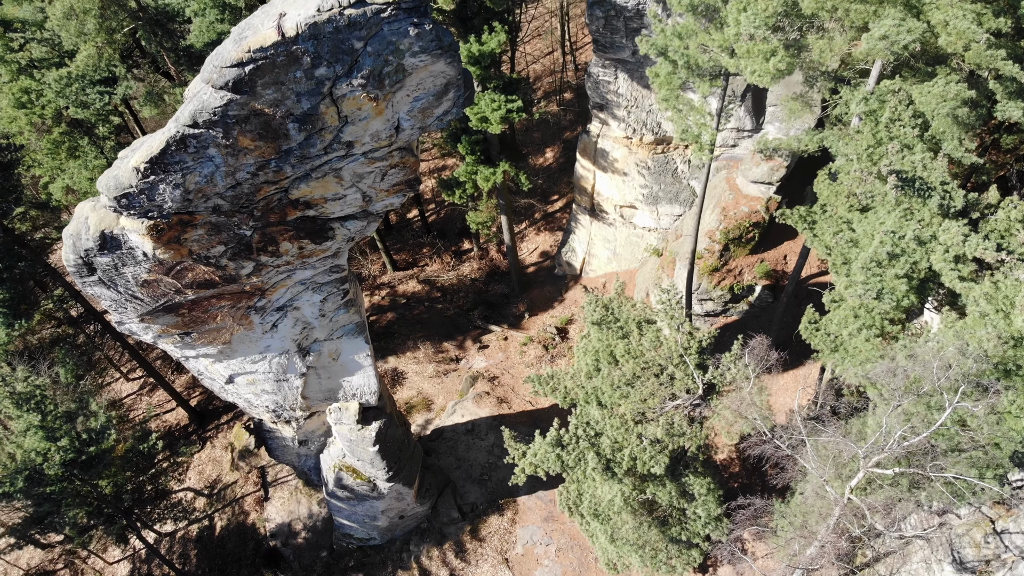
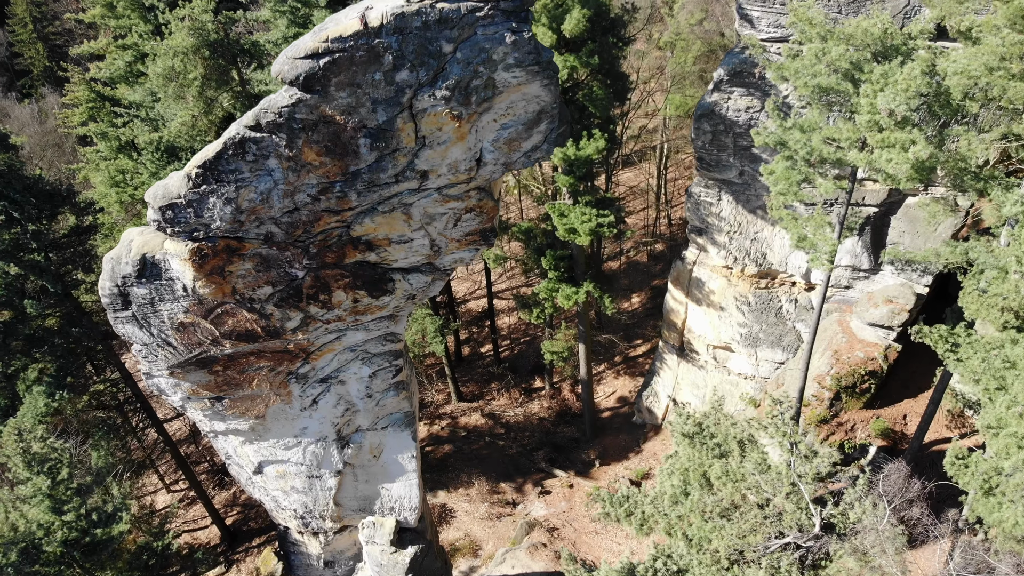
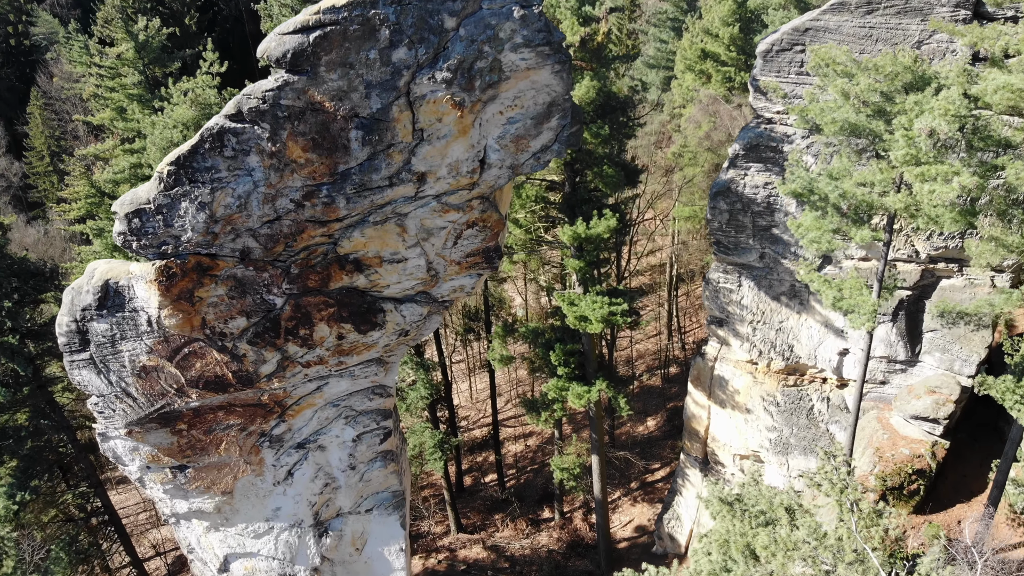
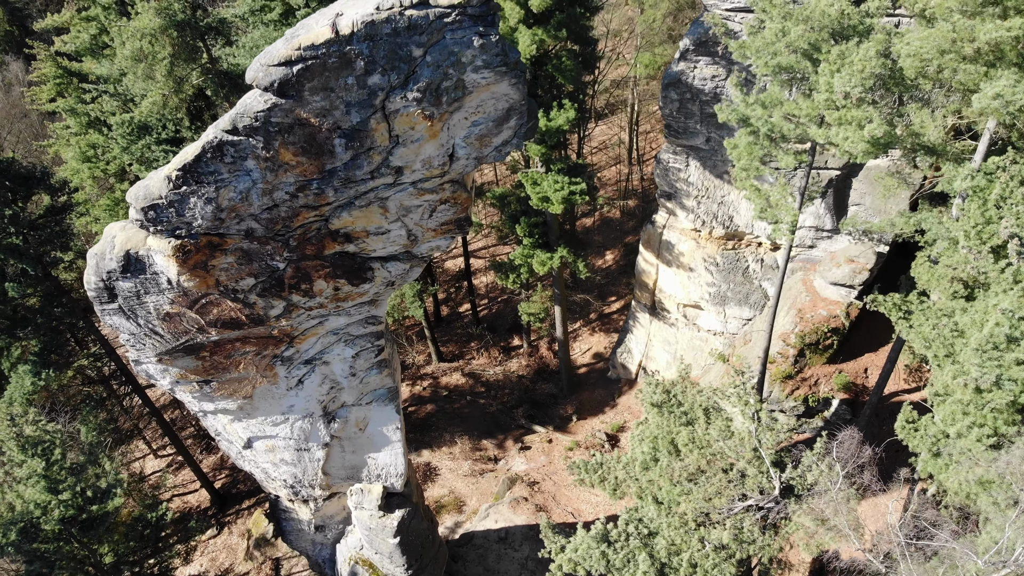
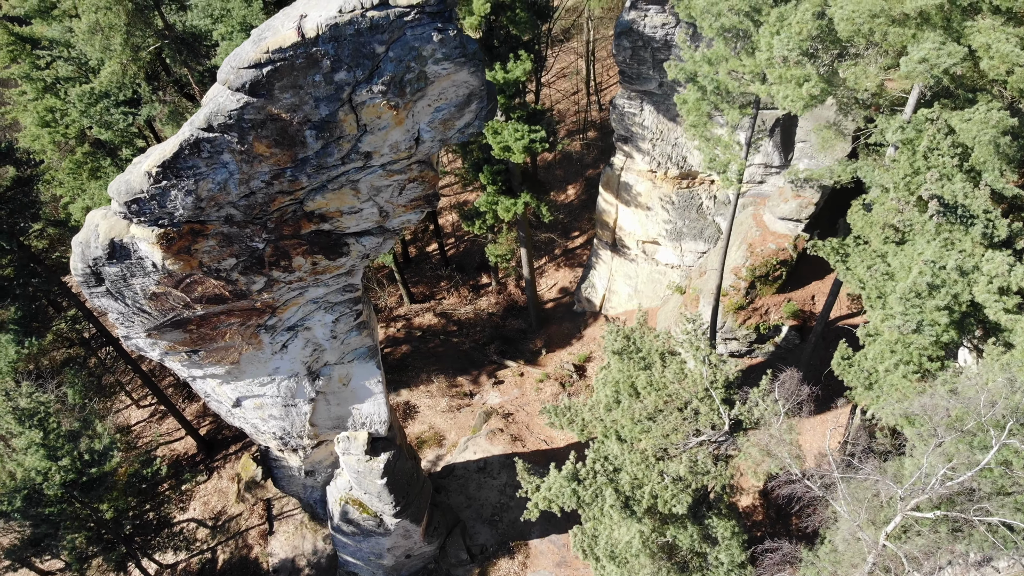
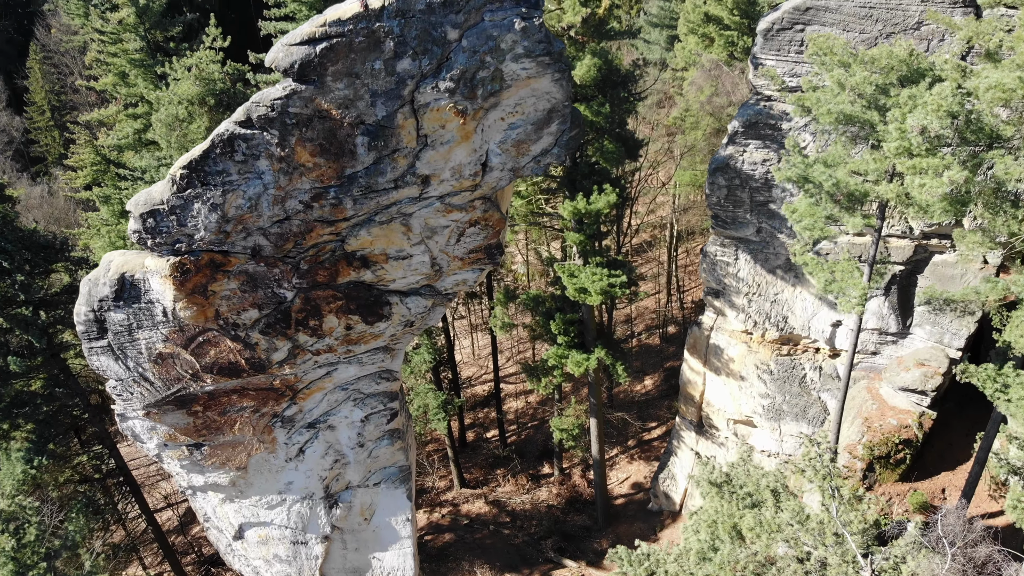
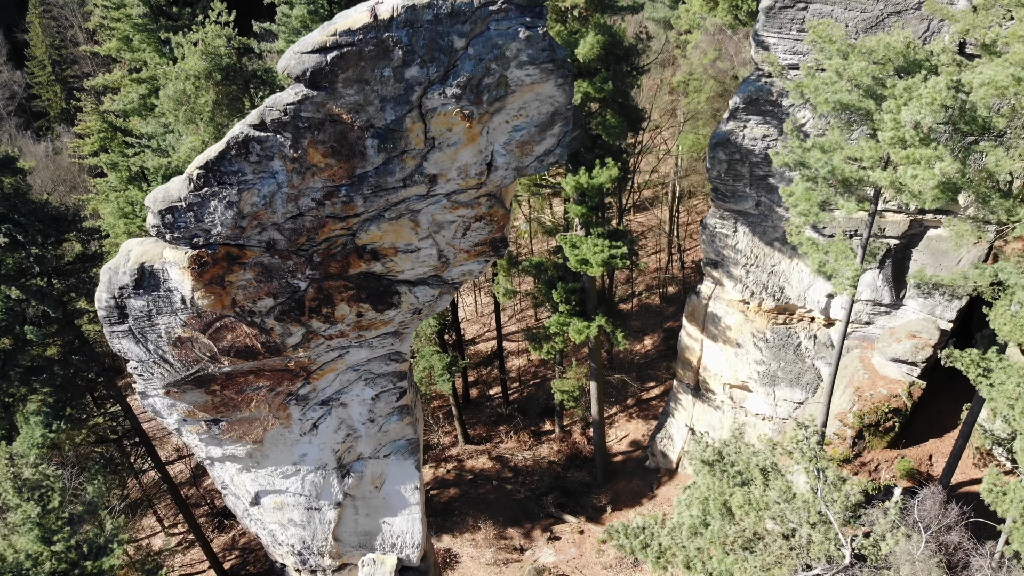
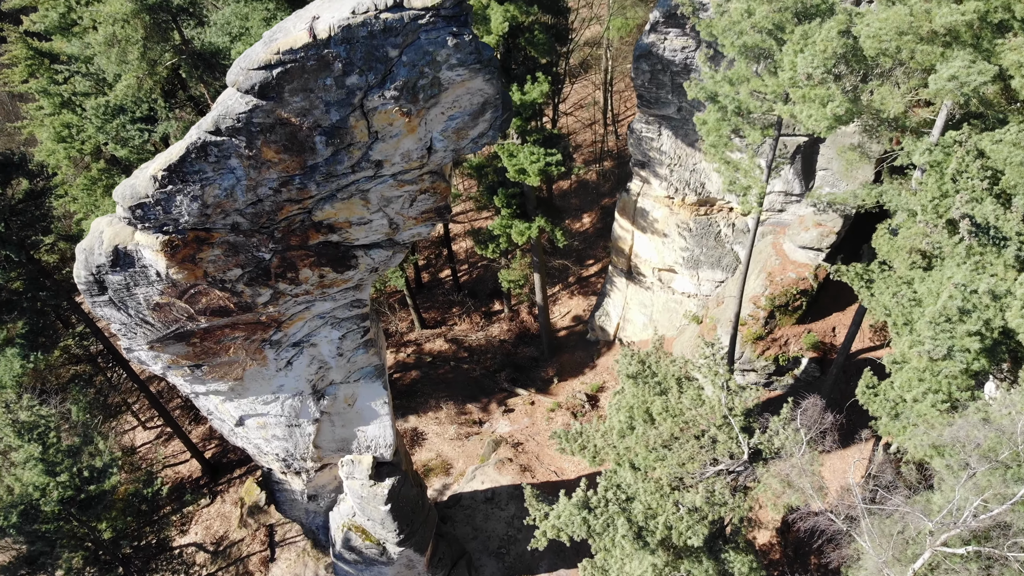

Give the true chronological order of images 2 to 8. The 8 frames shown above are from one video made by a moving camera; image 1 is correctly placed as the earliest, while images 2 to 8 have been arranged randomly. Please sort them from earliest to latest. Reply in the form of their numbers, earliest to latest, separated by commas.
5, 8, 4, 2, 7, 6, 3
